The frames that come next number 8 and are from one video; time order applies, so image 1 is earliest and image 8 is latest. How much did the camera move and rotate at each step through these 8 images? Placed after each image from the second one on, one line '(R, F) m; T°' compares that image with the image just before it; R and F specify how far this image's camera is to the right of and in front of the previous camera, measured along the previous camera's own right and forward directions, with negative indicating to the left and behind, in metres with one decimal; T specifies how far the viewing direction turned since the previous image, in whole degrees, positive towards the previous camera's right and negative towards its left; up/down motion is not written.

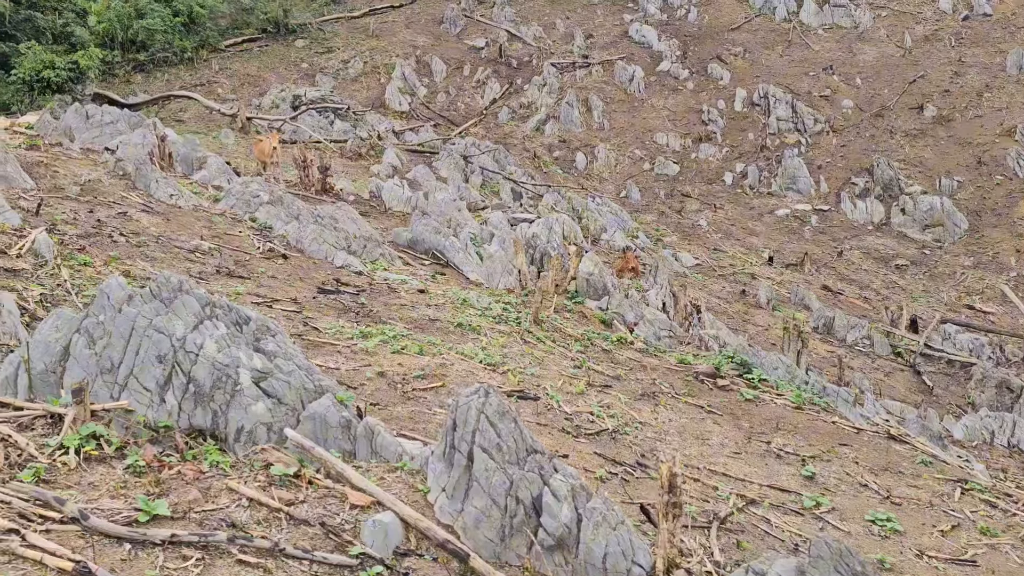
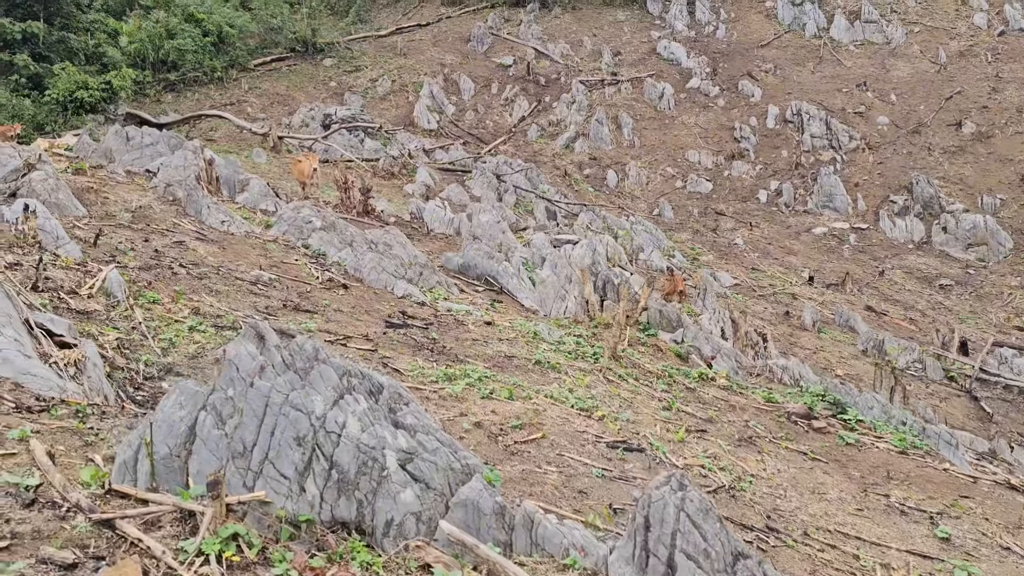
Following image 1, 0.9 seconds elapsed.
(-0.4, +0.3) m; -1°
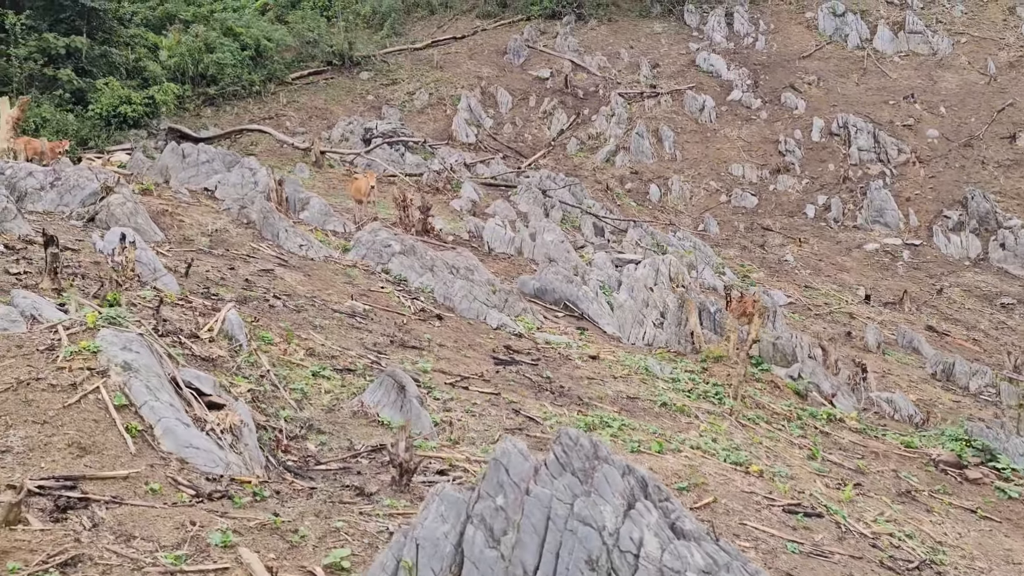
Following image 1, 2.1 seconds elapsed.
(-0.6, +0.4) m; -2°
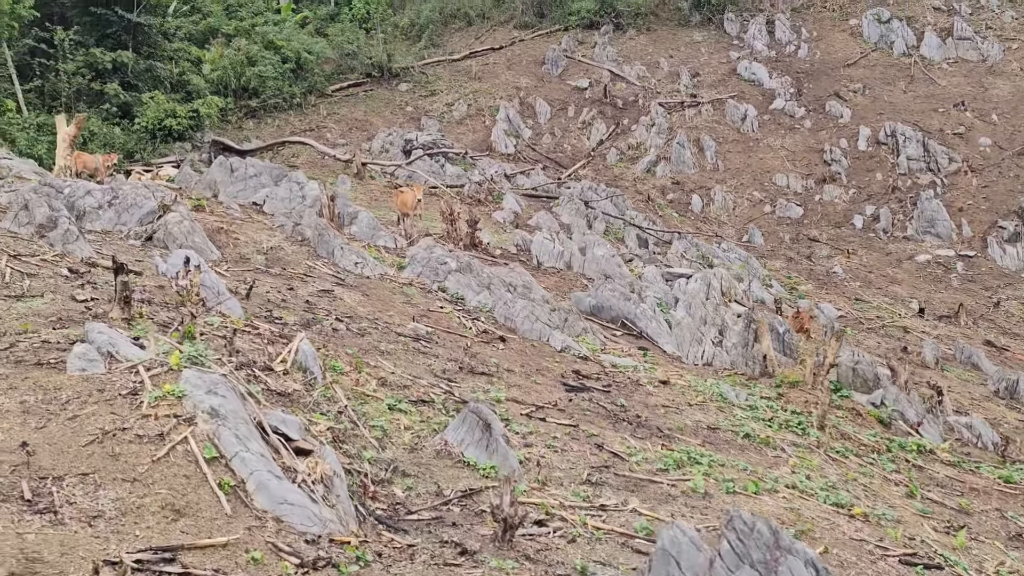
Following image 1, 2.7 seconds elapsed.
(-0.2, +0.2) m; -2°
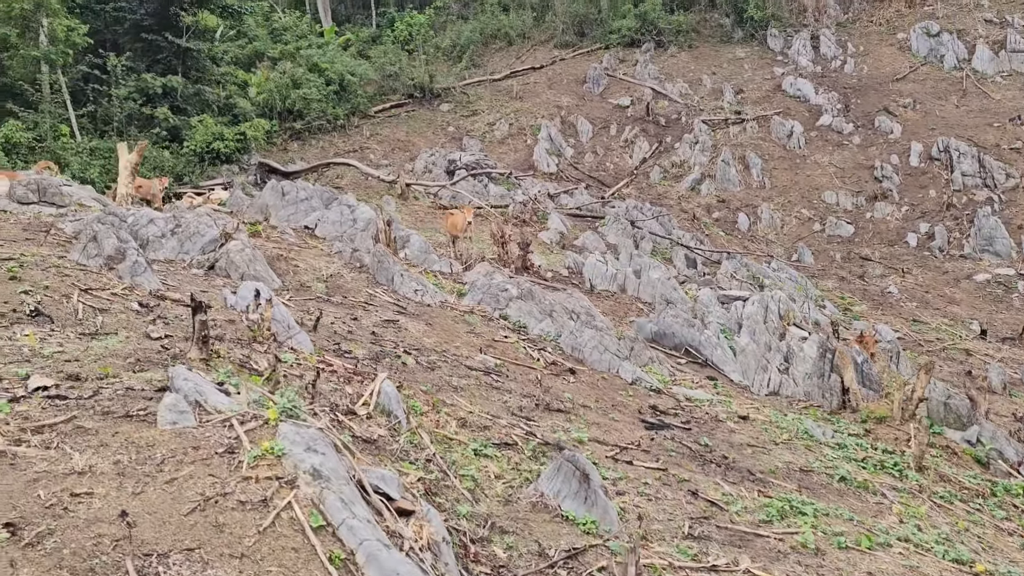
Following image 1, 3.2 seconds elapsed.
(-0.2, +0.2) m; -3°
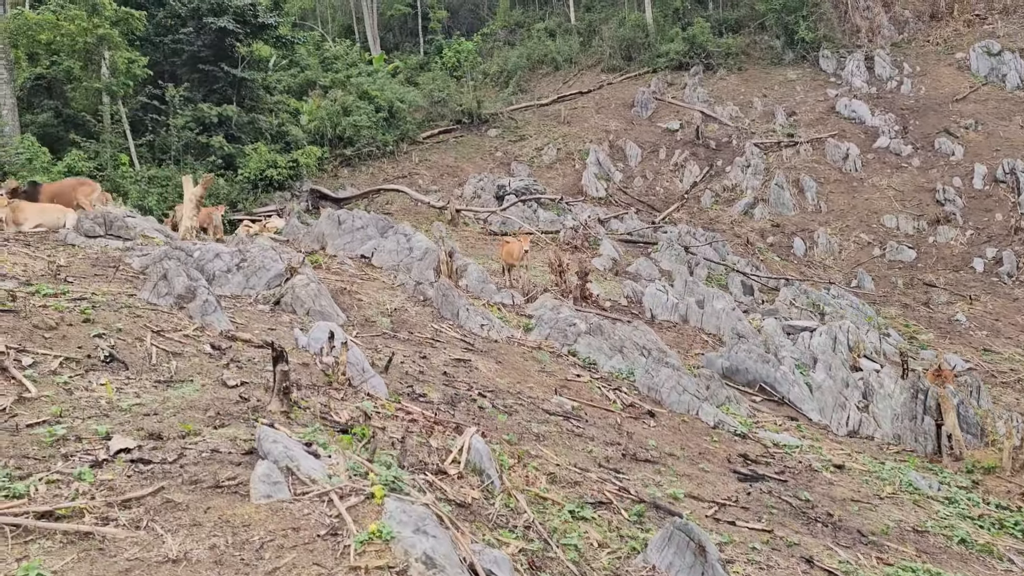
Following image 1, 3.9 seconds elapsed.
(-0.2, +0.2) m; -3°
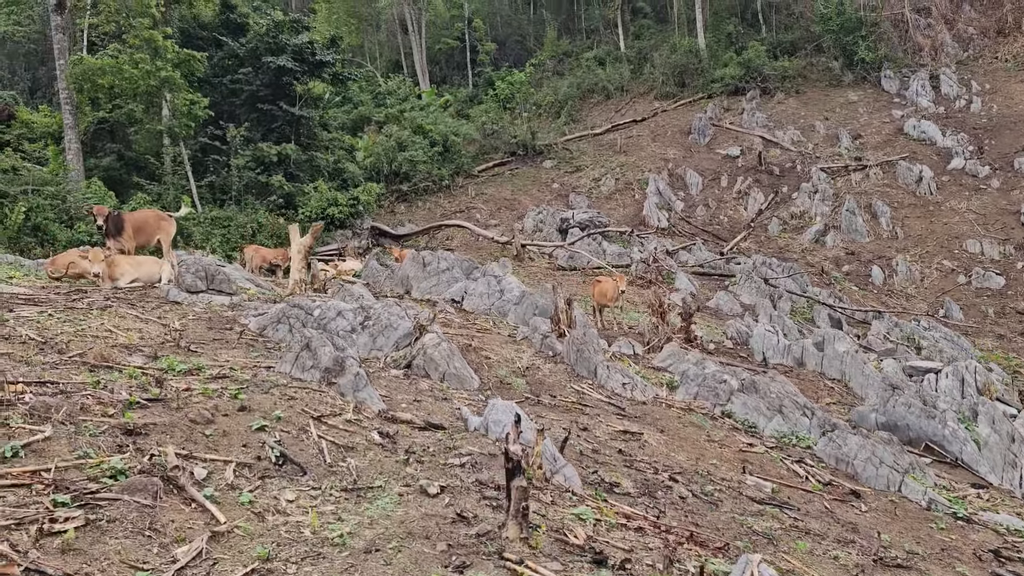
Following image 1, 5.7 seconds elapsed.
(-0.8, +0.6) m; -3°
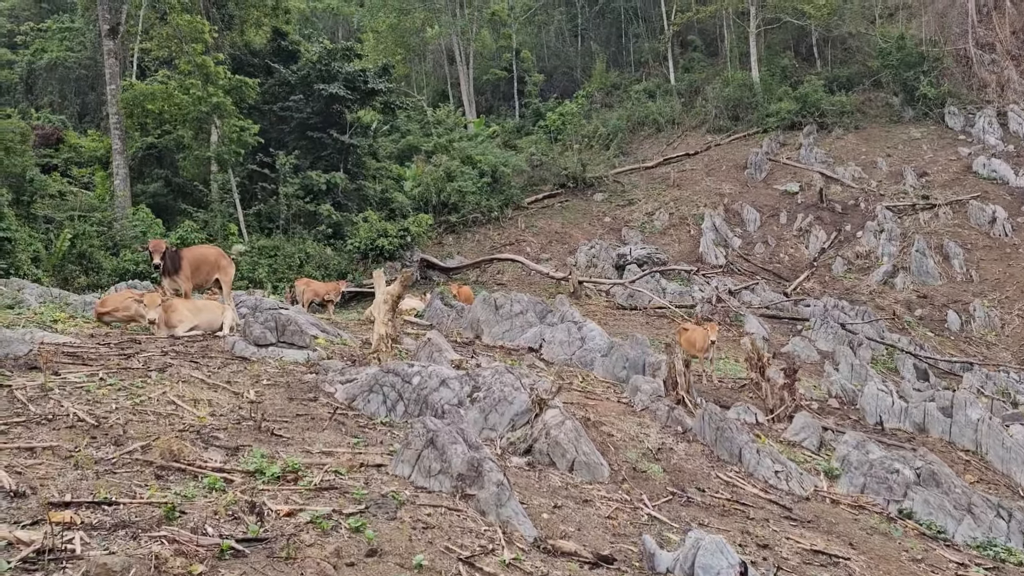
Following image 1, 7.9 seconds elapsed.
(-0.6, +1.0) m; -2°
